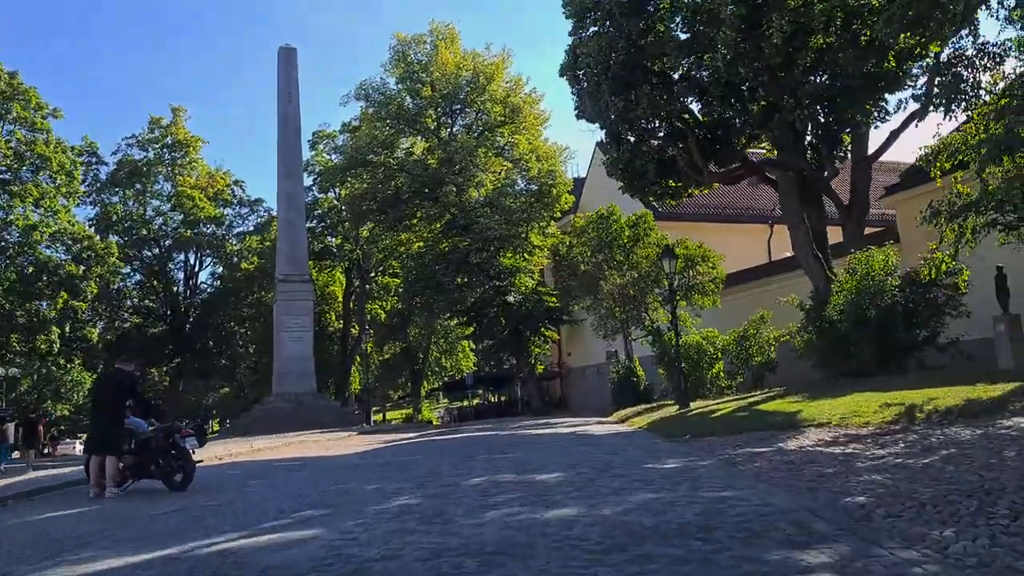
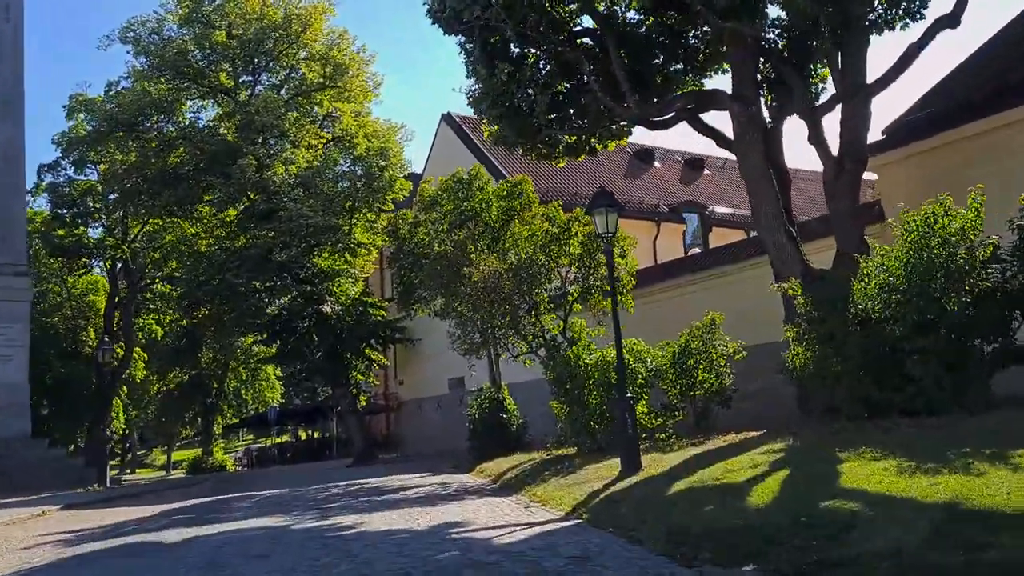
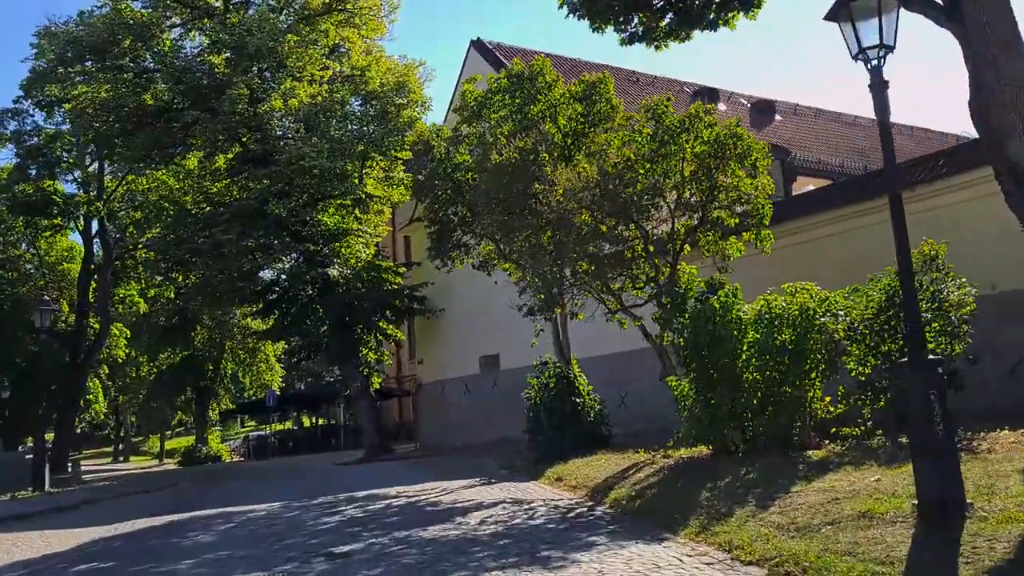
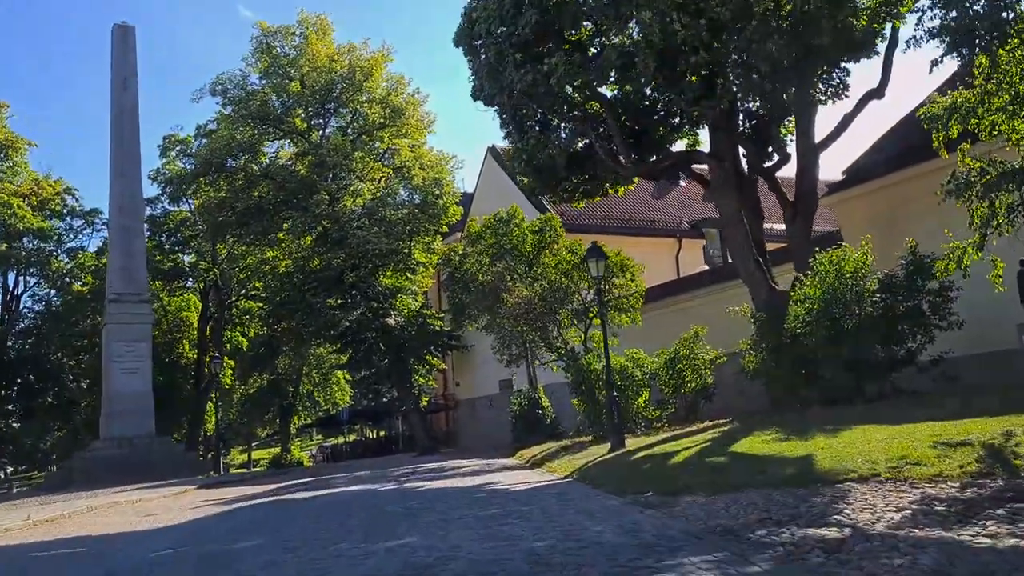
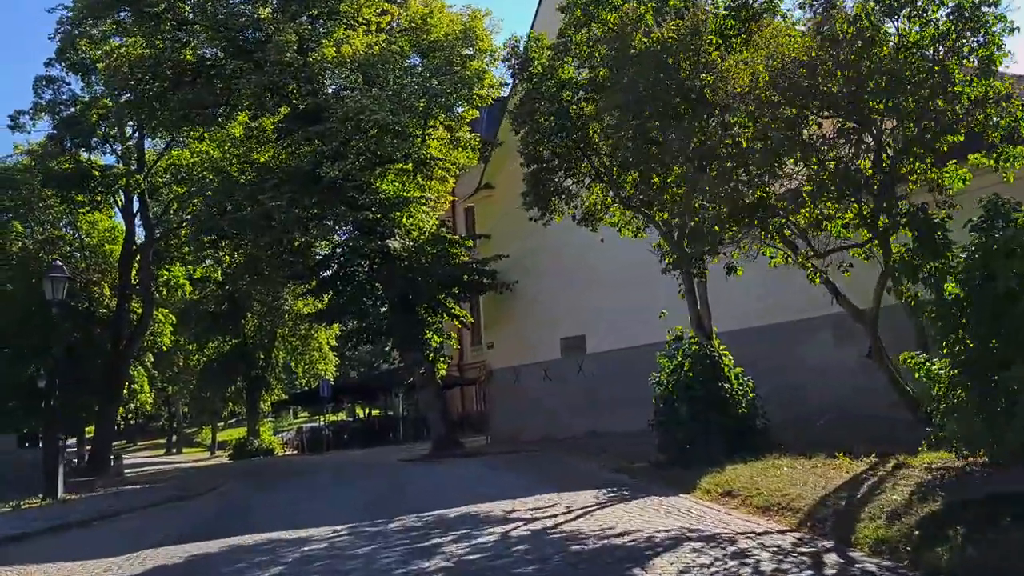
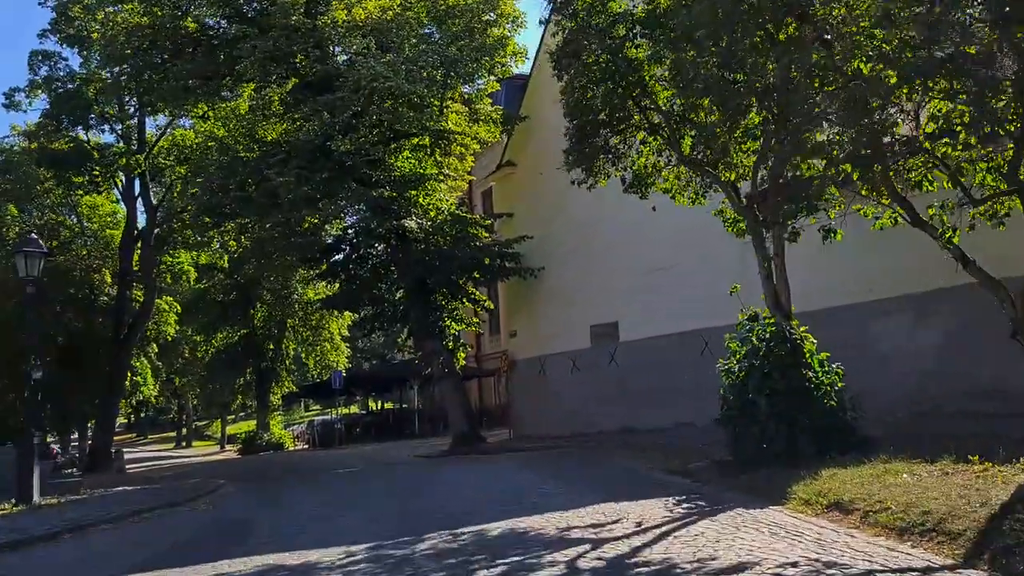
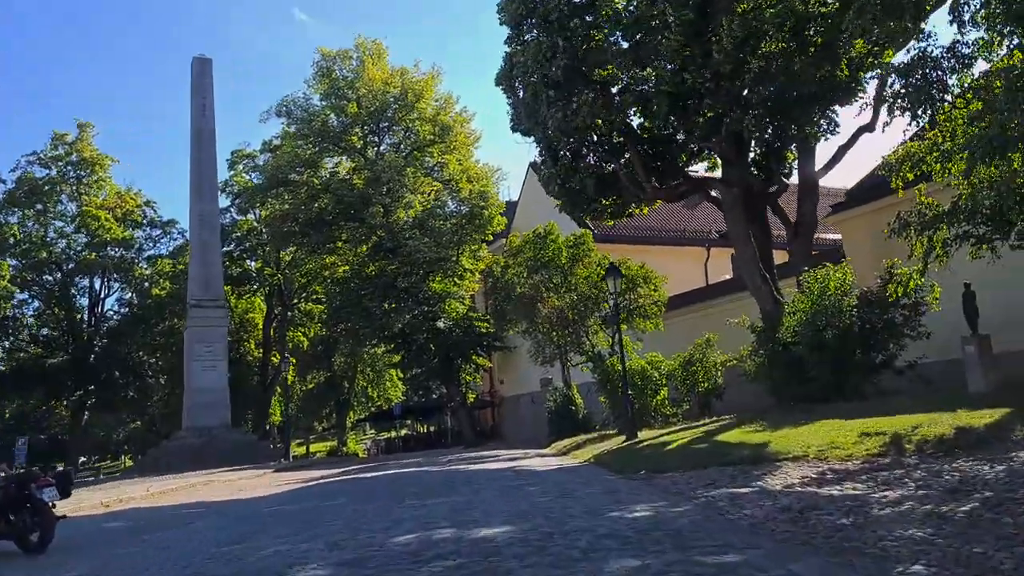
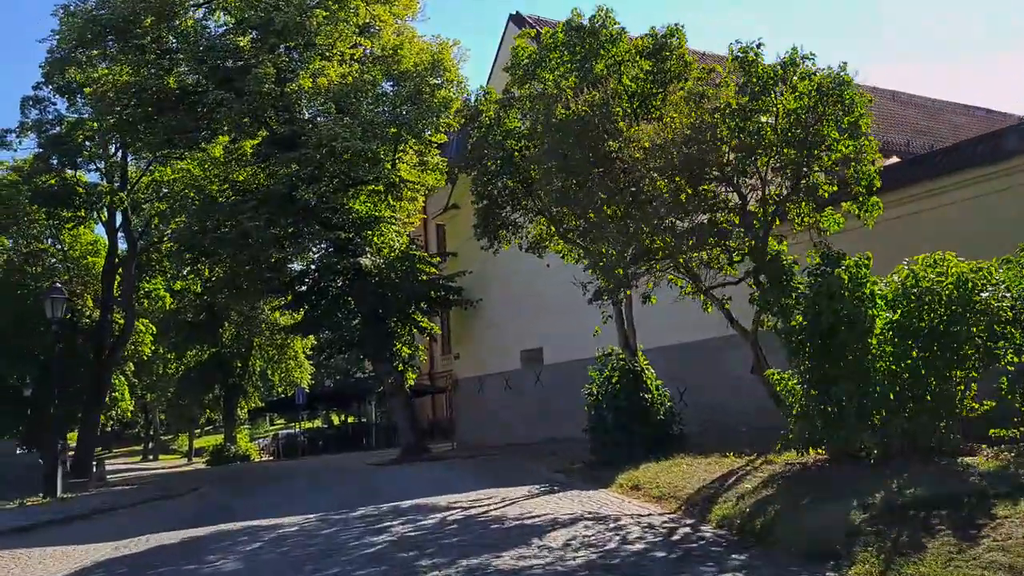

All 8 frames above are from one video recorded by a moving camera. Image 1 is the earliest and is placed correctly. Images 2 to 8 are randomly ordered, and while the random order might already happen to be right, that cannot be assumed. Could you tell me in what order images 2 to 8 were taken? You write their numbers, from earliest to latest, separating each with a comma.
7, 4, 2, 3, 8, 5, 6
